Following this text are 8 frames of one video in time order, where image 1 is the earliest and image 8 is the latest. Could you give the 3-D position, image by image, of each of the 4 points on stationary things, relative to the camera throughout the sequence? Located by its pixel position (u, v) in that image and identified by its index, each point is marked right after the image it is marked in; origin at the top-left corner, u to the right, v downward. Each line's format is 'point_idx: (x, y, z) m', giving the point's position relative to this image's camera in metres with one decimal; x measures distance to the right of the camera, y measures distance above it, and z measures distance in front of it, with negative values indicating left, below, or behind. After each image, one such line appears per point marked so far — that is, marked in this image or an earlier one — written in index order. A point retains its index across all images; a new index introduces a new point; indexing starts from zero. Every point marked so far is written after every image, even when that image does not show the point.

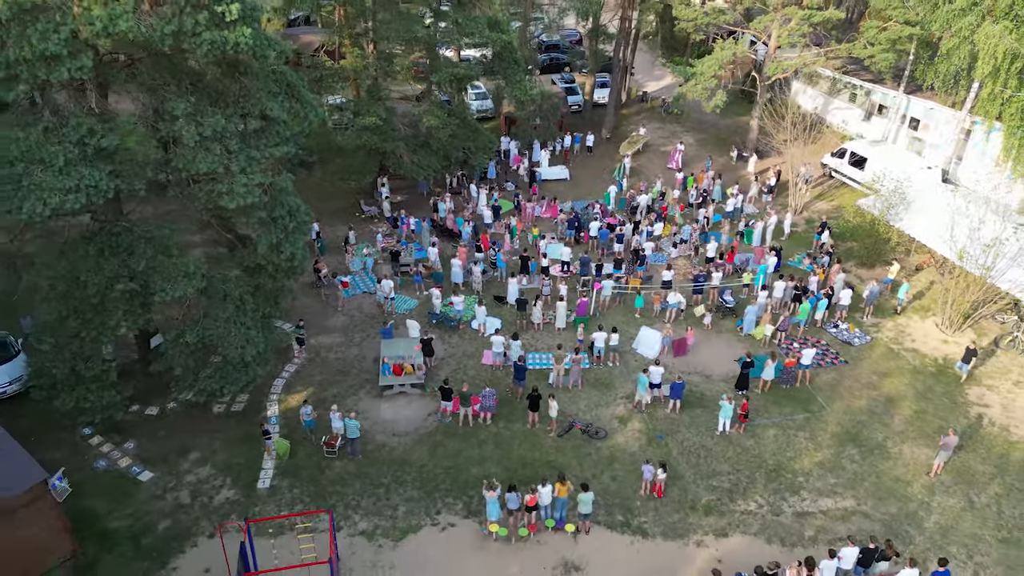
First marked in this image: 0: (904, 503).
0: (+7.2, -3.9, +12.1) m
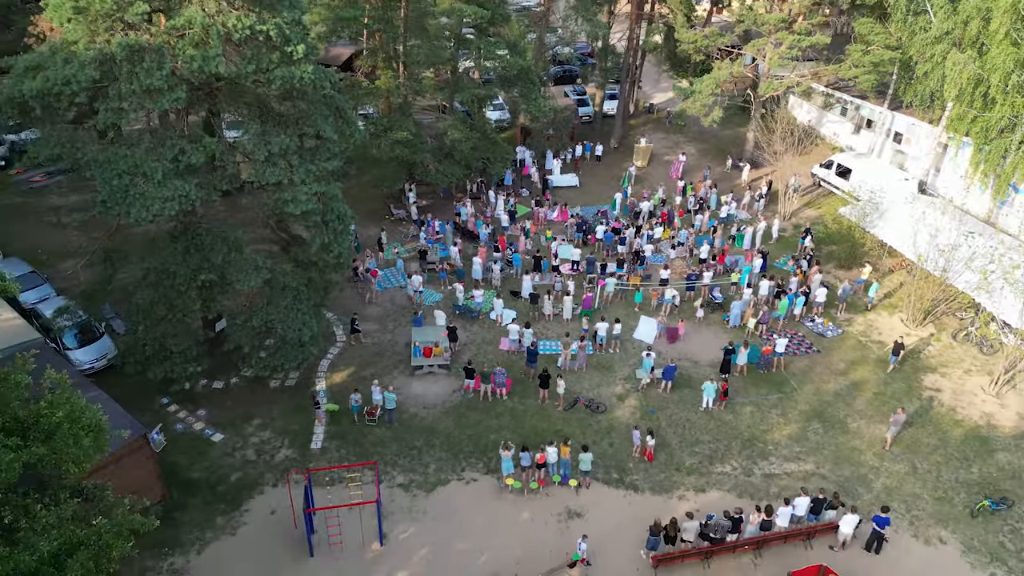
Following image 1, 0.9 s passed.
0: (+7.5, -3.9, +14.2) m
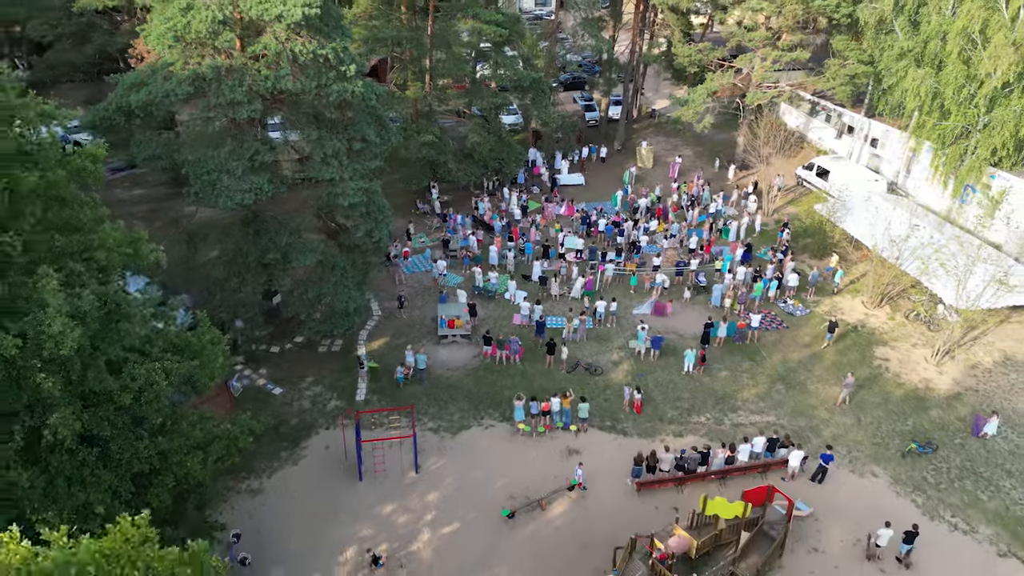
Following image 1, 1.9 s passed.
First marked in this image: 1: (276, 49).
0: (+7.8, -3.4, +17.1) m
1: (-5.8, +5.9, +16.3) m
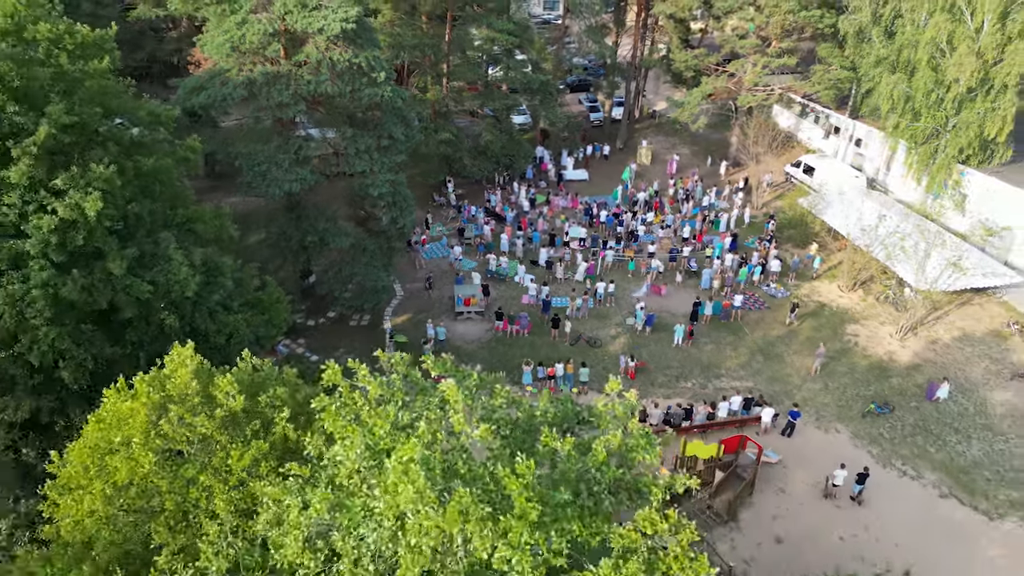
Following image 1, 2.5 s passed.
0: (+8.0, -2.8, +19.4) m
1: (-5.5, +6.6, +18.7) m
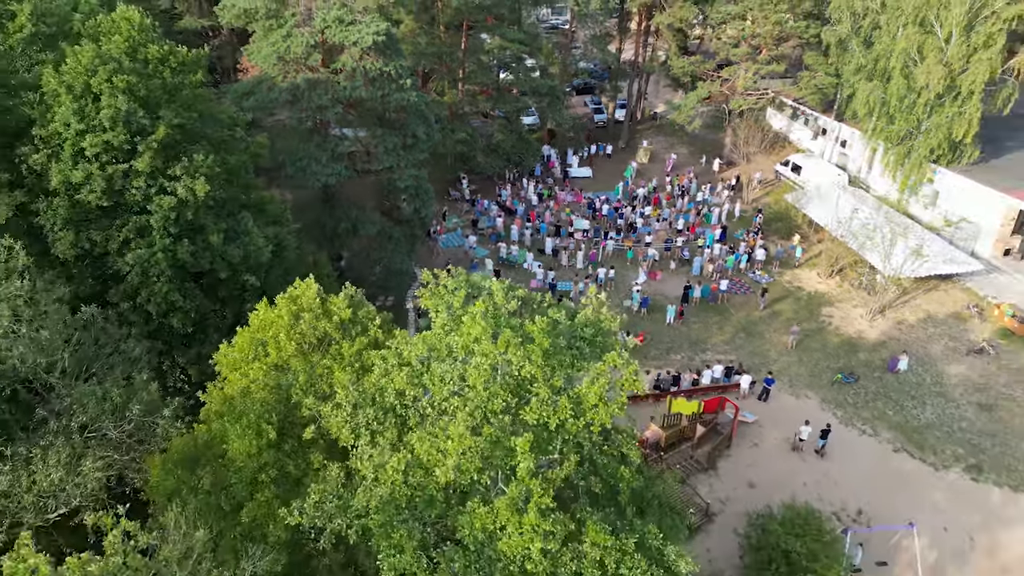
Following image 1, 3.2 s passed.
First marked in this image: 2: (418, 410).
0: (+8.3, -2.3, +21.8) m
1: (-5.2, +7.2, +21.3) m
2: (-0.9, -1.0, +7.0) m
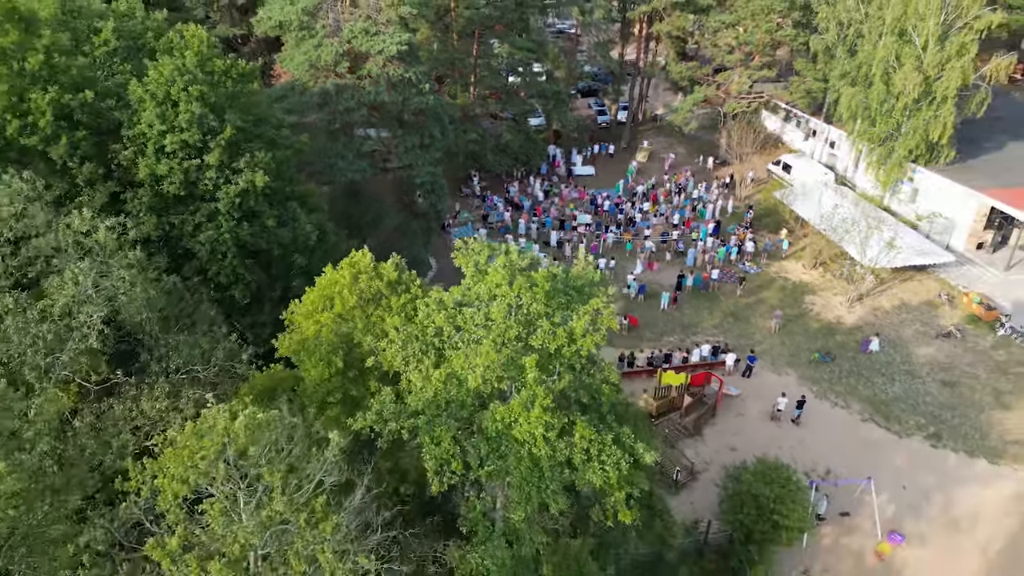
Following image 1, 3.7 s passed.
0: (+8.6, -1.9, +23.9) m
1: (-4.9, +7.7, +23.5) m
2: (-0.7, -0.5, +9.2) m
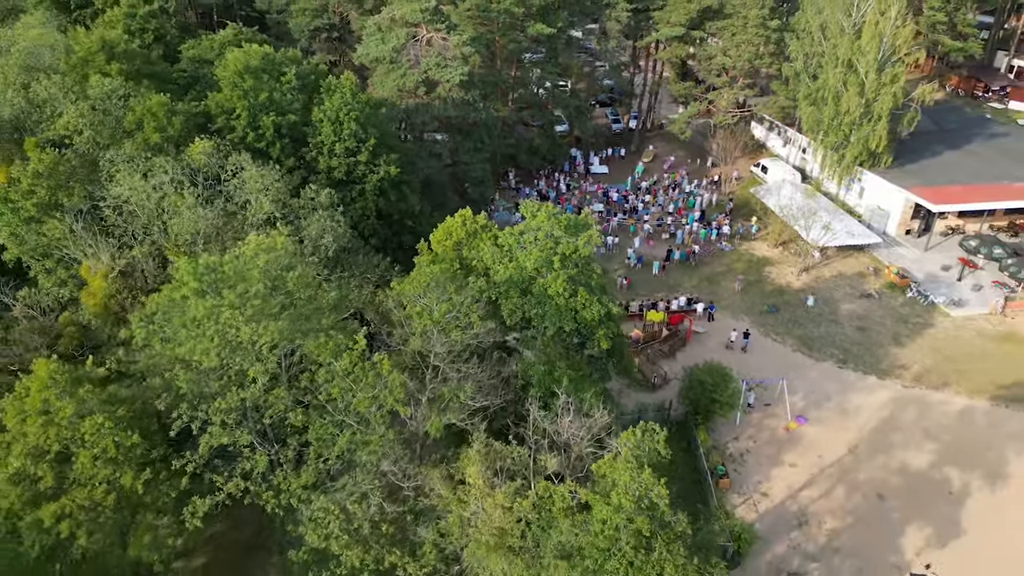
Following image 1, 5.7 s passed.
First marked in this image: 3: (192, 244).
0: (+10.0, -0.4, +32.0) m
1: (-3.3, +9.4, +32.0) m
2: (+0.2, +1.1, +17.6) m
3: (-8.5, +1.2, +17.5) m
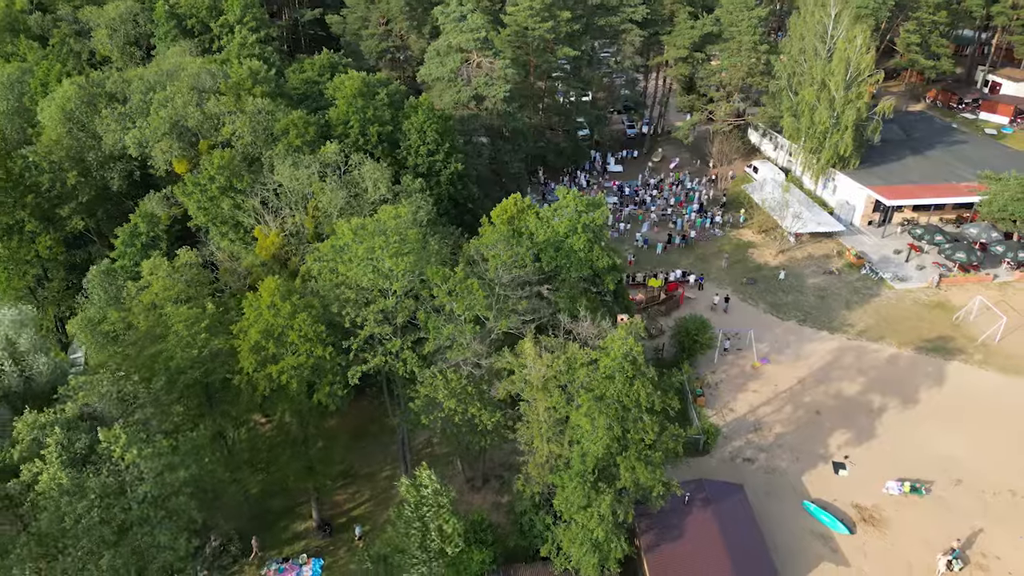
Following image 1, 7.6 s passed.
0: (+11.8, +1.0, +39.8) m
1: (-1.3, +11.0, +40.2) m
2: (+1.6, +2.7, +25.7) m
3: (-7.0, +2.9, +25.8) m
